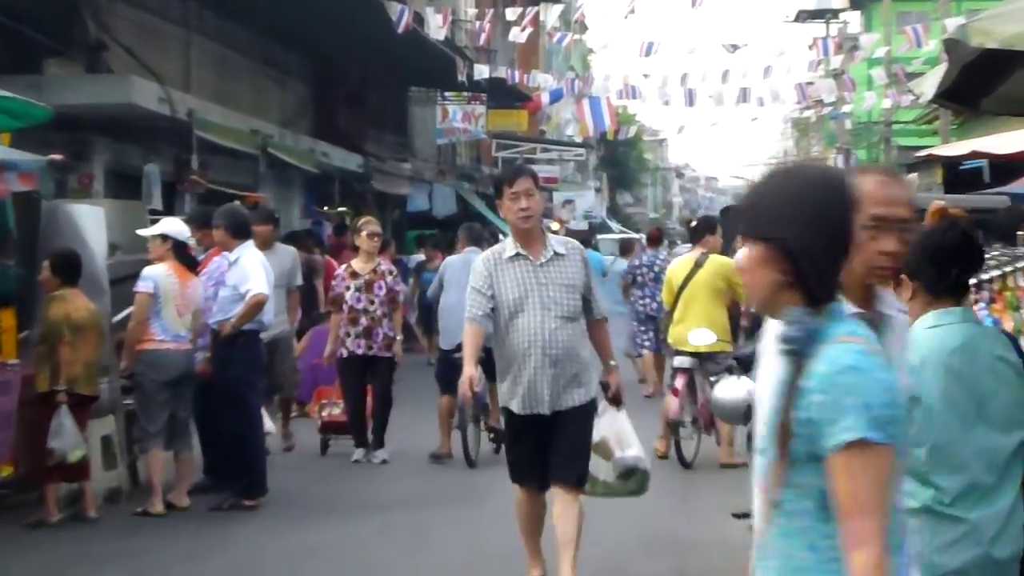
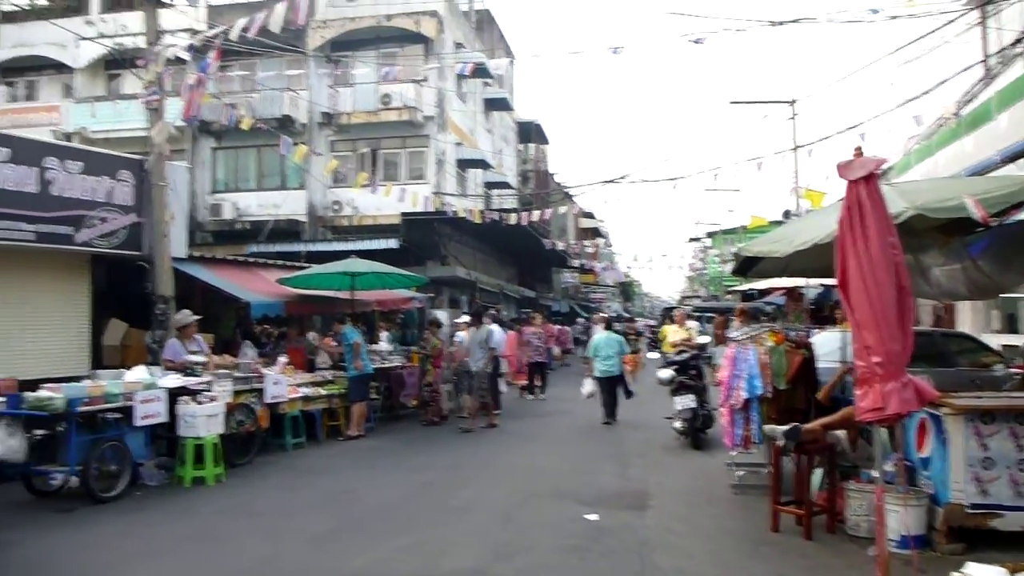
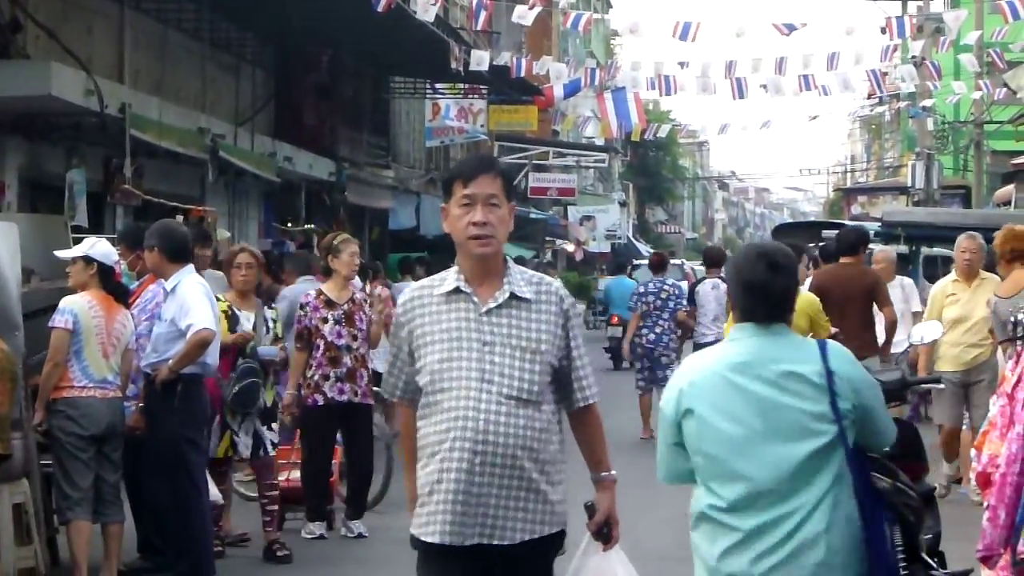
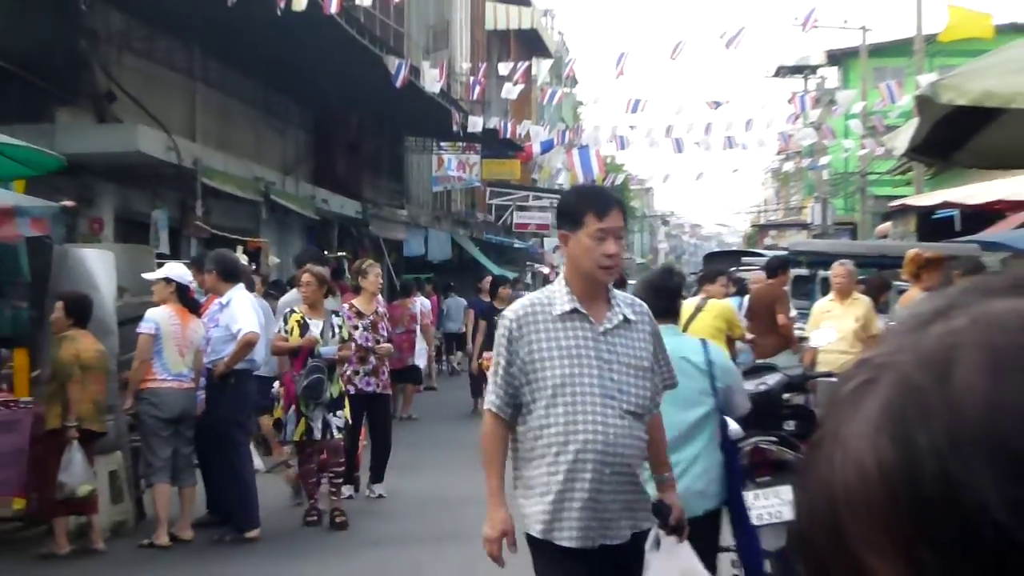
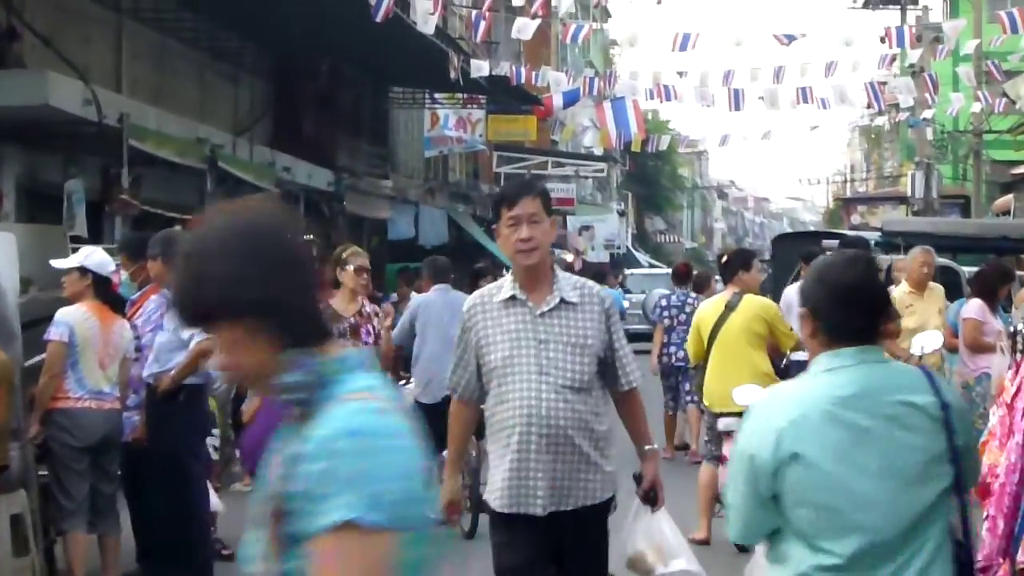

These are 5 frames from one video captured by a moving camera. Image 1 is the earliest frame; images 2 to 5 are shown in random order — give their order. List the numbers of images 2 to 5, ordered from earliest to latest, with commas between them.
5, 3, 4, 2
